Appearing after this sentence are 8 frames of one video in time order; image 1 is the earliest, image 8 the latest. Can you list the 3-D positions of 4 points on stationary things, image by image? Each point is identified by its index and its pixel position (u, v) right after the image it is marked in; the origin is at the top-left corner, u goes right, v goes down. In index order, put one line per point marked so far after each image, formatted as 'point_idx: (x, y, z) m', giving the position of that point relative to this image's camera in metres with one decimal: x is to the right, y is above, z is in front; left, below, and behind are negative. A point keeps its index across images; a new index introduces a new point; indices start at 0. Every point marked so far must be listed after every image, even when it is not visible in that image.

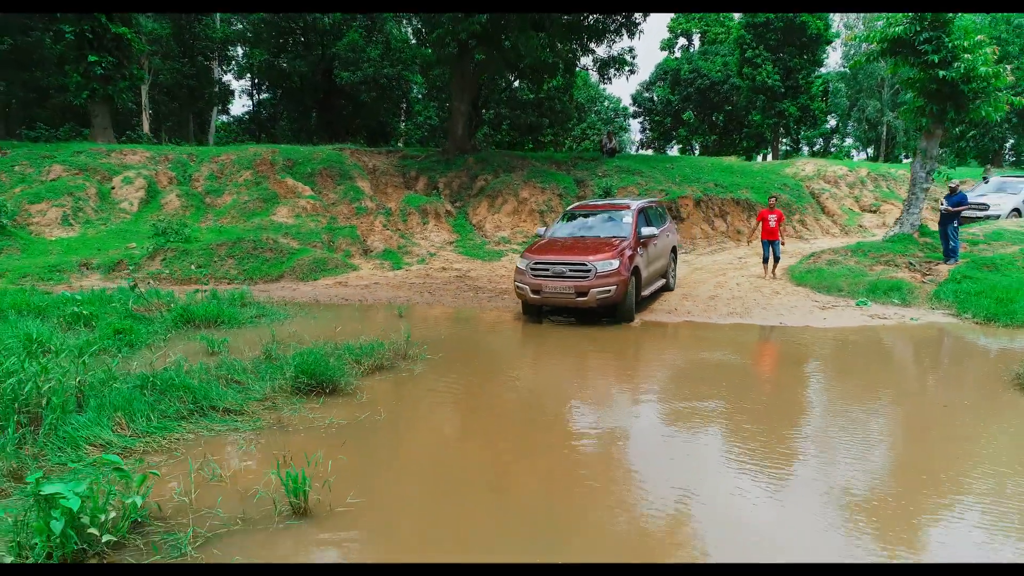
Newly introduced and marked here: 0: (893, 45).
0: (+7.1, +4.5, +14.3) m
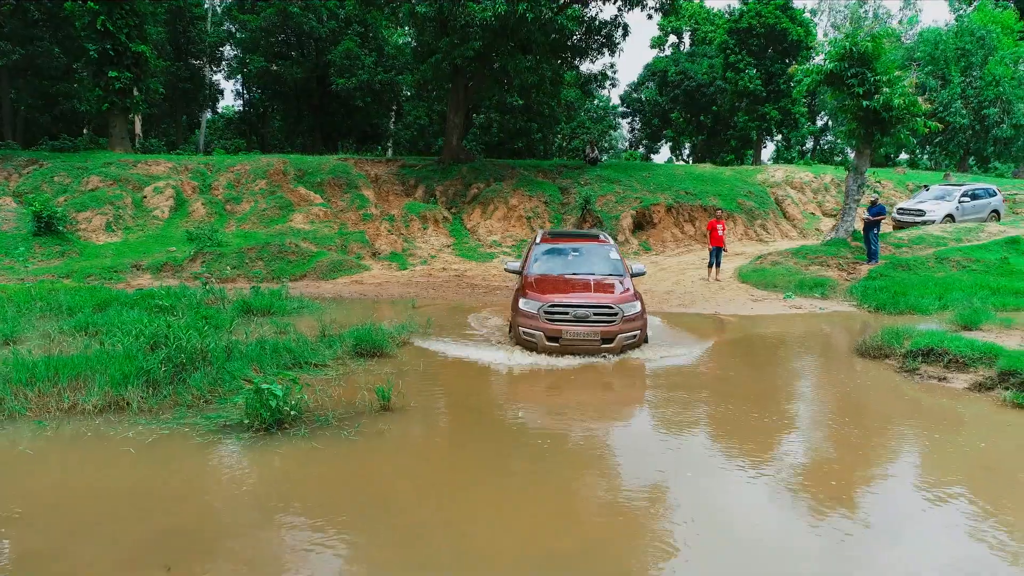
0: (+6.9, +4.6, +16.7) m
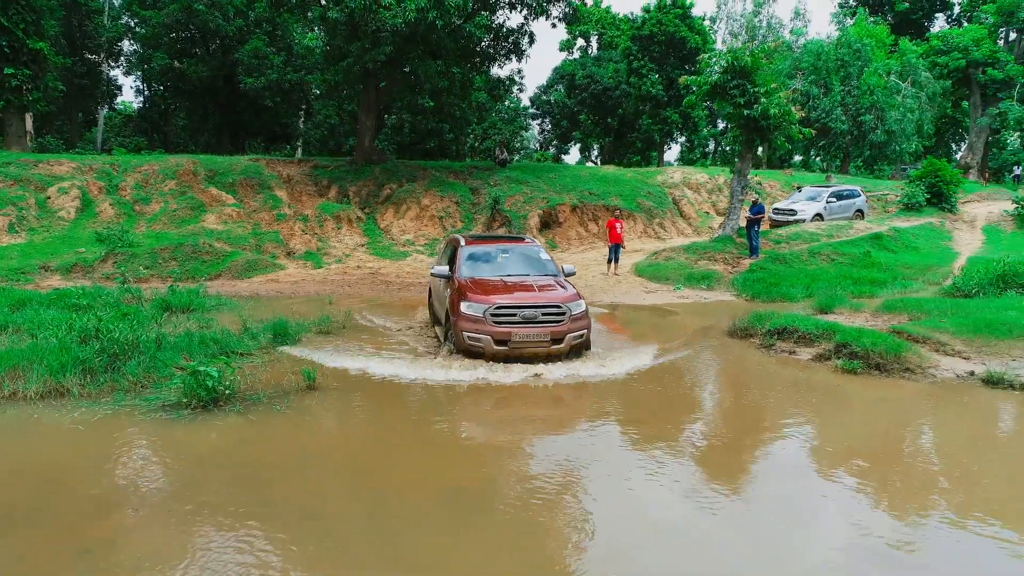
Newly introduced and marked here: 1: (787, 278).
0: (+4.8, +4.7, +18.2) m
1: (+5.3, +0.2, +14.8) m
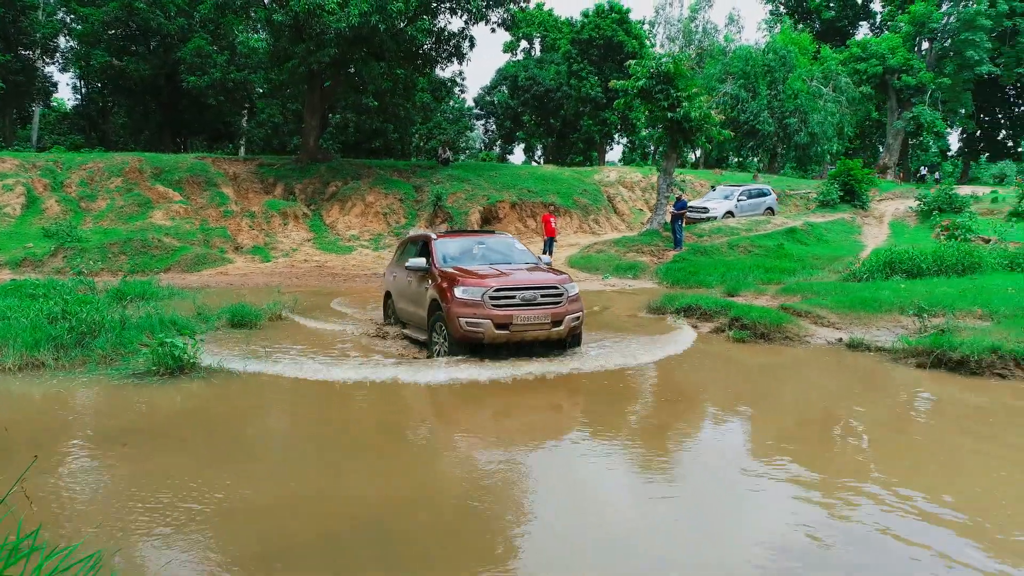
0: (+3.3, +5.0, +19.5) m
1: (+4.0, +0.4, +16.1) m
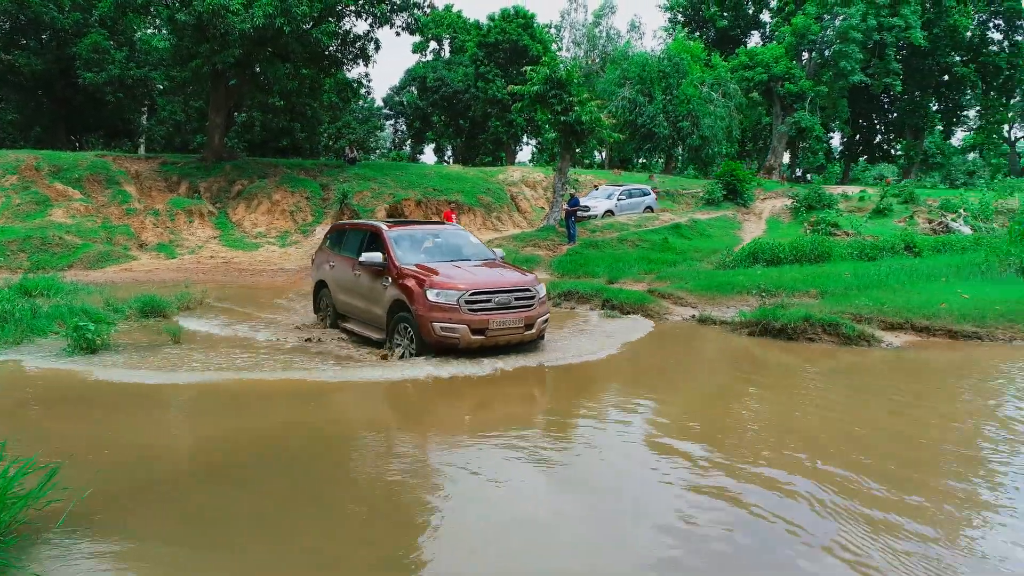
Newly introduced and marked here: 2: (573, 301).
0: (+0.7, +5.2, +20.7) m
1: (+1.9, +0.6, +17.5) m
2: (+1.0, -0.2, +11.6) m
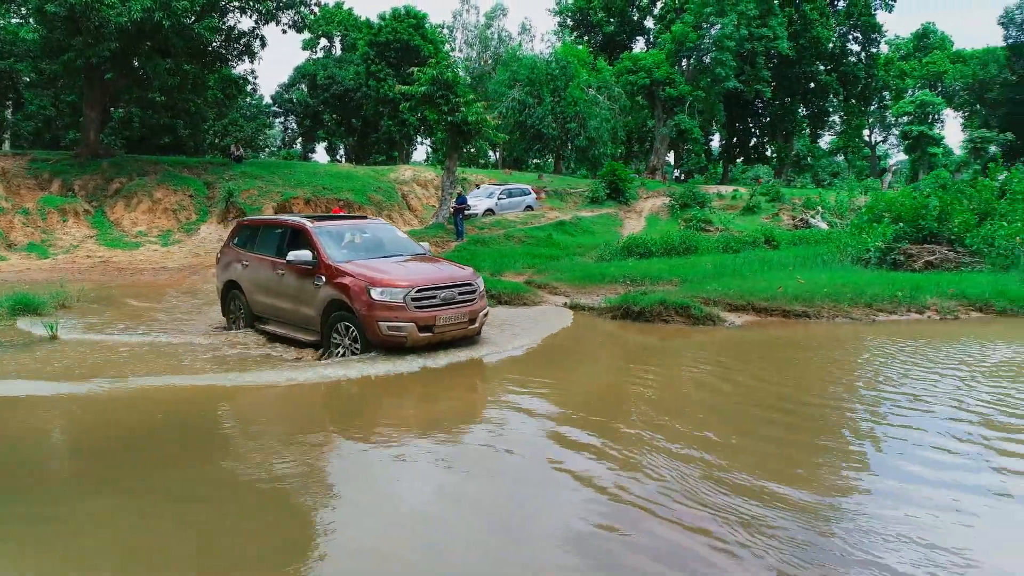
0: (-2.4, +5.3, +21.2) m
1: (-0.7, +0.8, +18.1) m
2: (-0.9, -0.1, +12.2) m
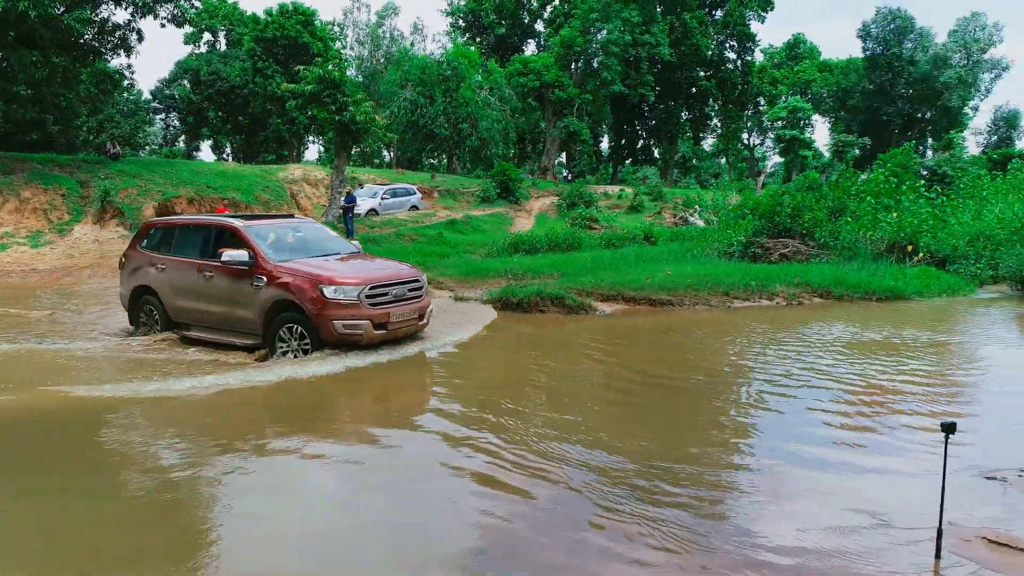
0: (-5.5, +5.3, +21.1) m
1: (-3.4, +0.8, +18.3) m
2: (-2.7, 0.0, +12.4) m
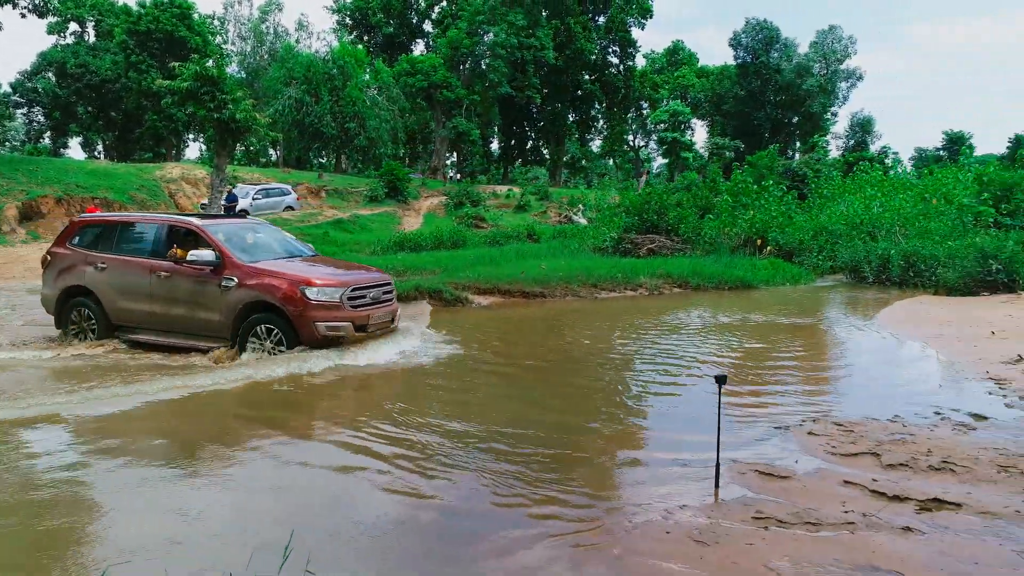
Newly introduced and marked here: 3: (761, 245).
0: (-8.7, +5.2, +20.6) m
1: (-6.1, +0.8, +18.1) m
2: (-4.6, 0.0, +12.4) m
3: (+6.1, +1.0, +18.6) m
